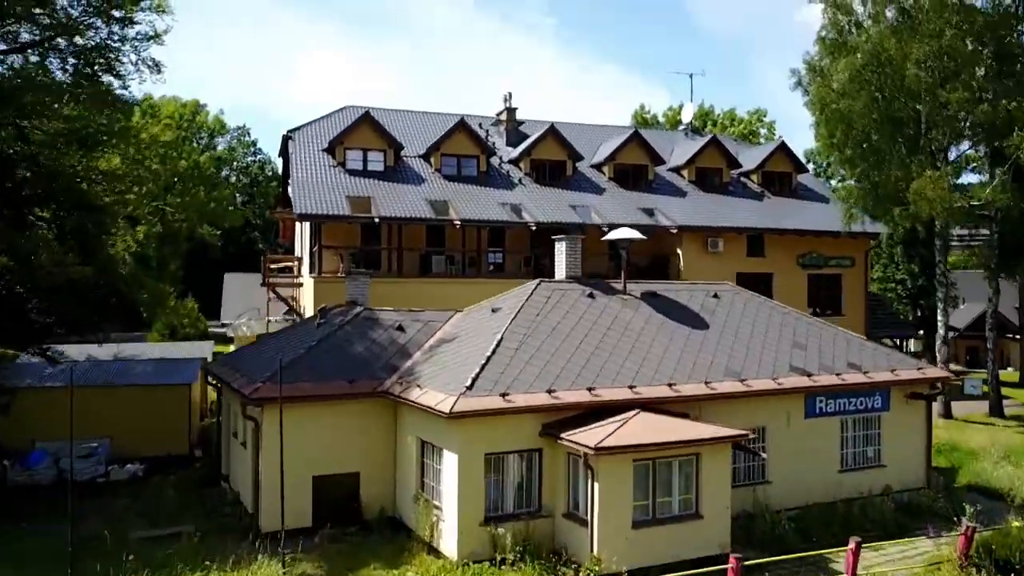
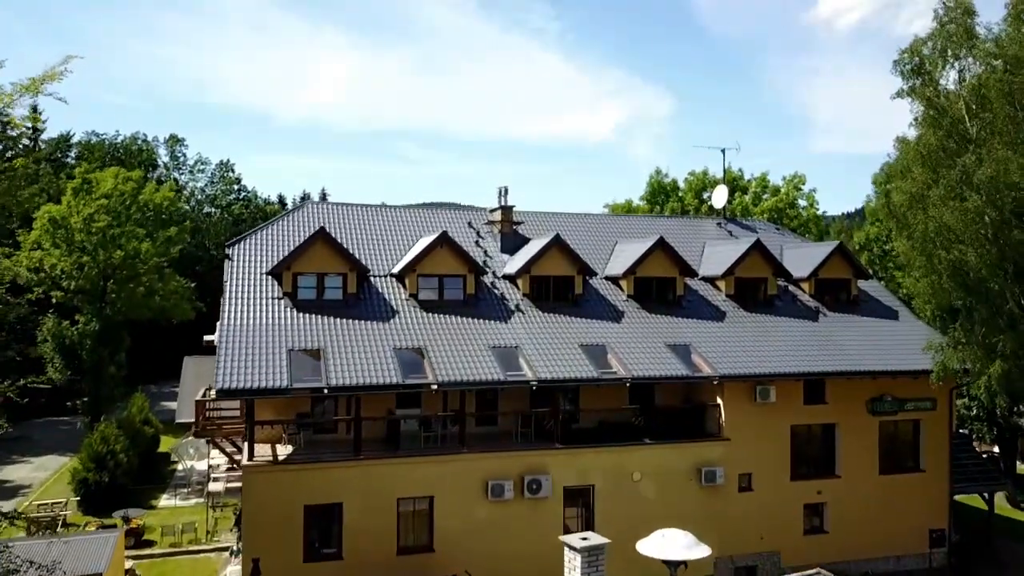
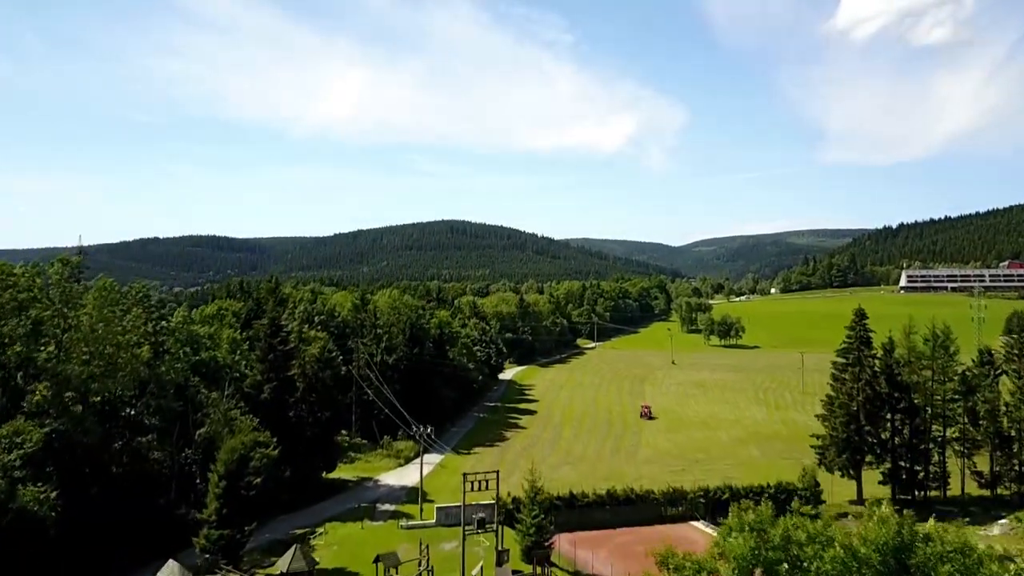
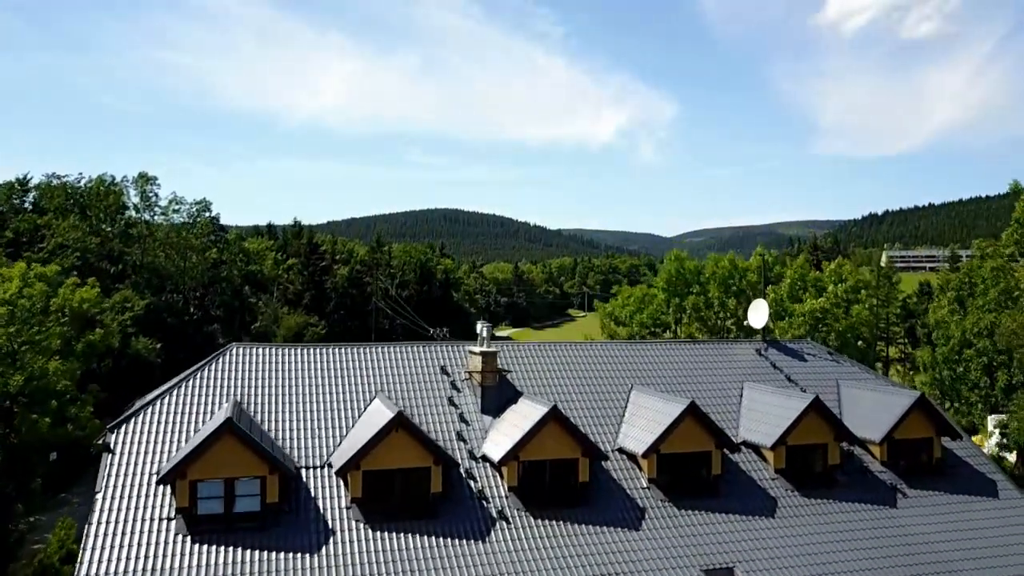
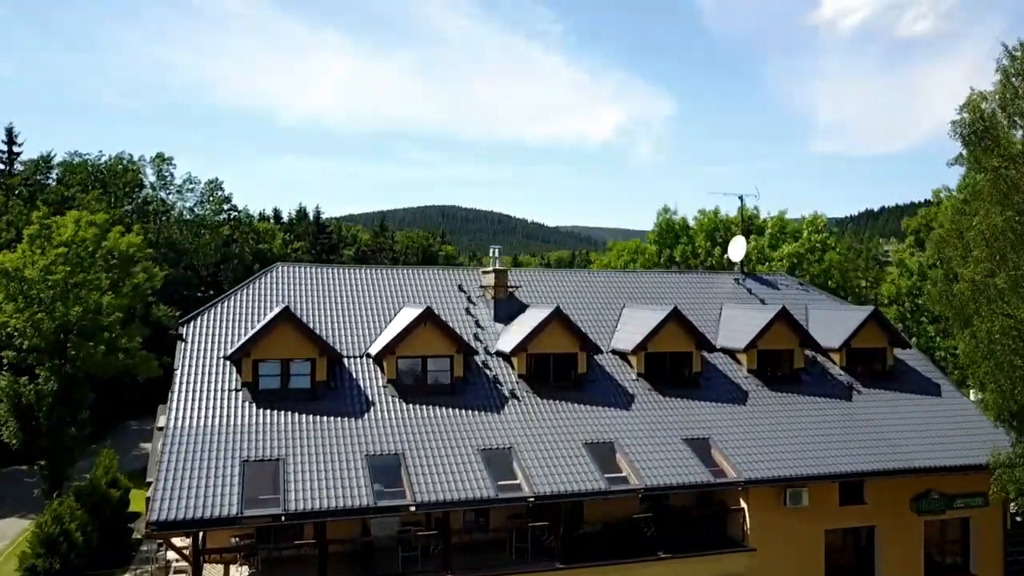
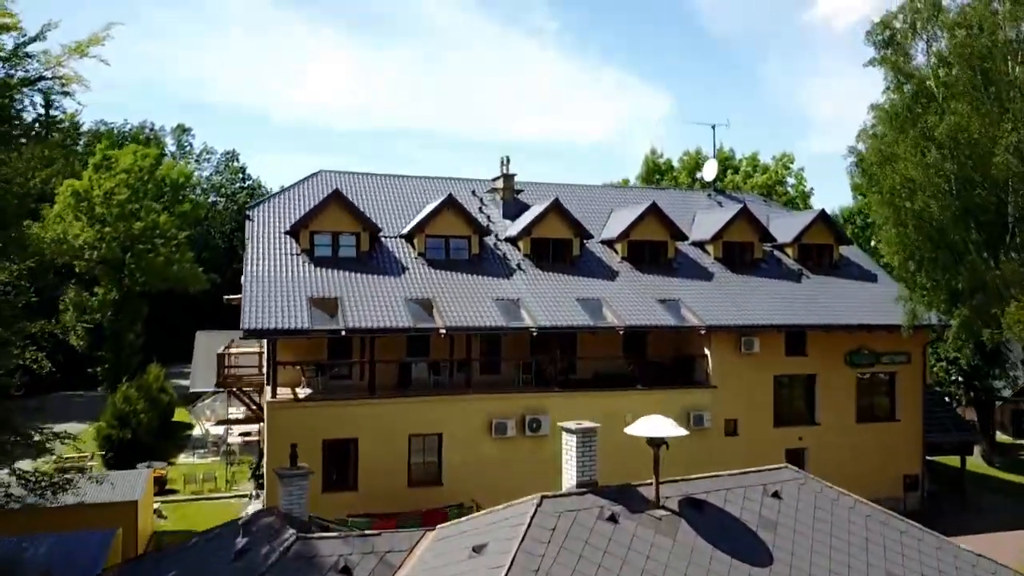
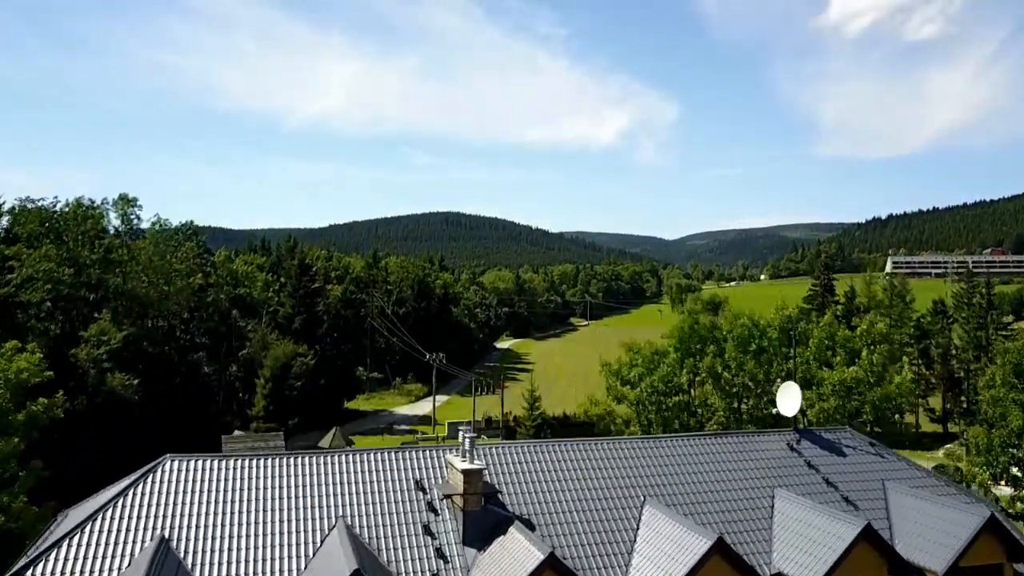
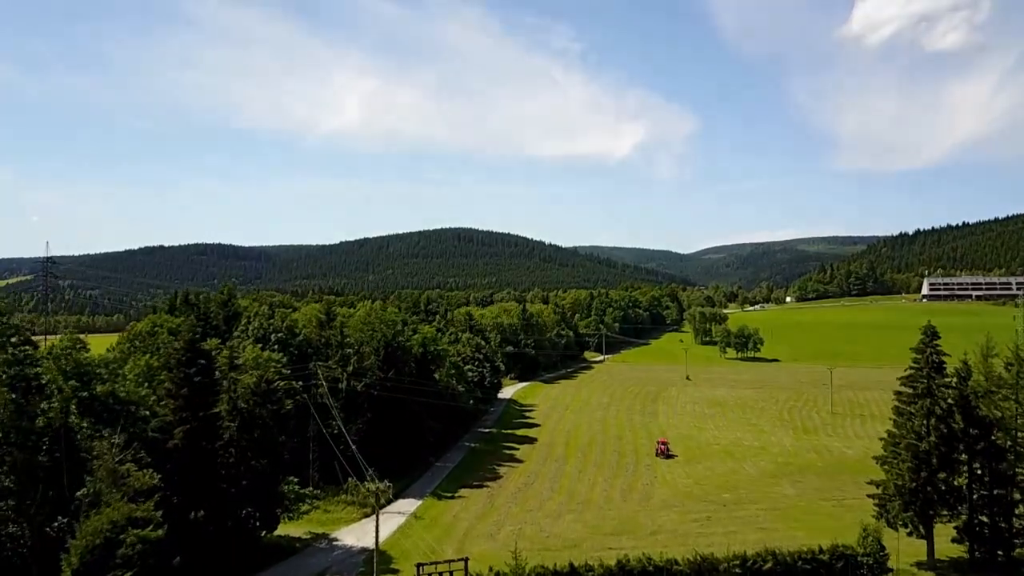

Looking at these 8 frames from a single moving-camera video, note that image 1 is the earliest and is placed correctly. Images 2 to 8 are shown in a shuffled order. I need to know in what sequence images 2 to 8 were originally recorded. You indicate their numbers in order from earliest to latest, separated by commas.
6, 2, 5, 4, 7, 3, 8
